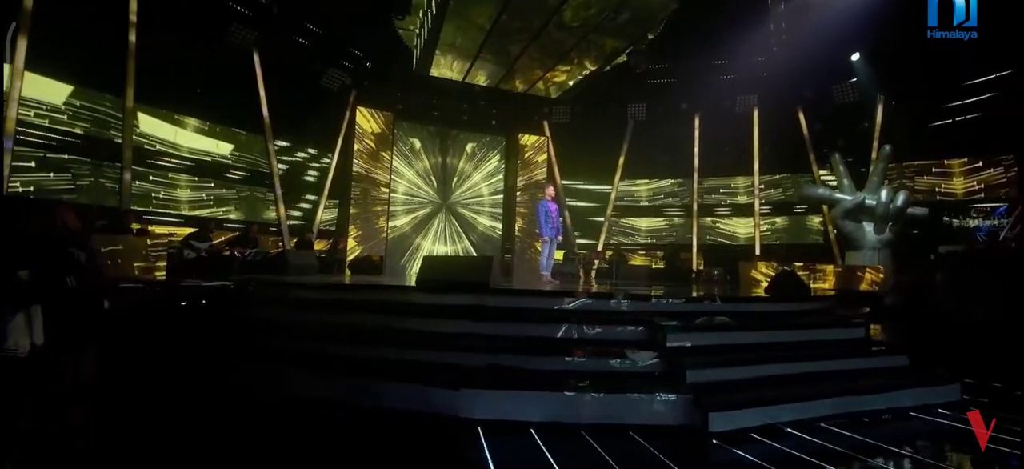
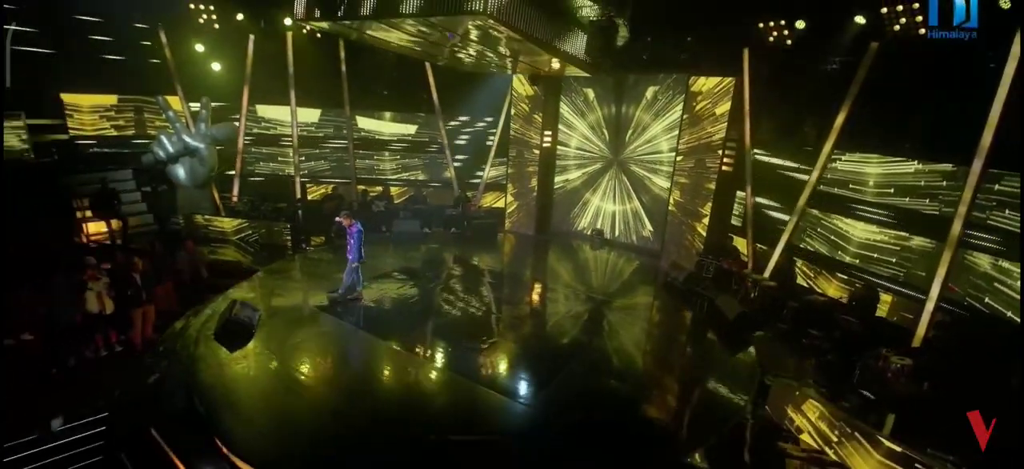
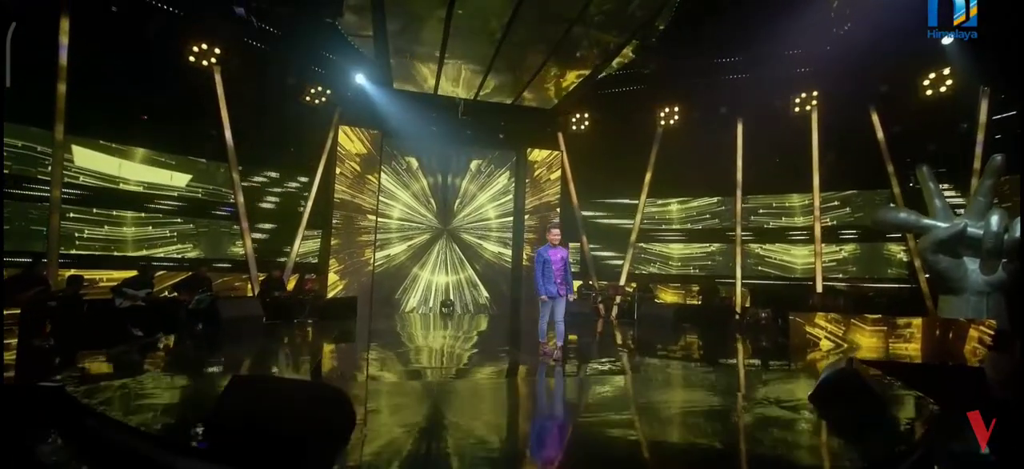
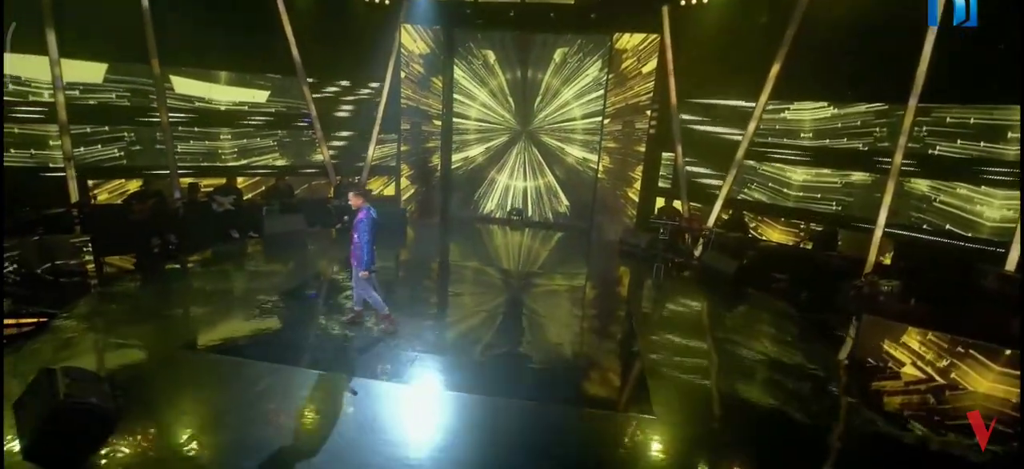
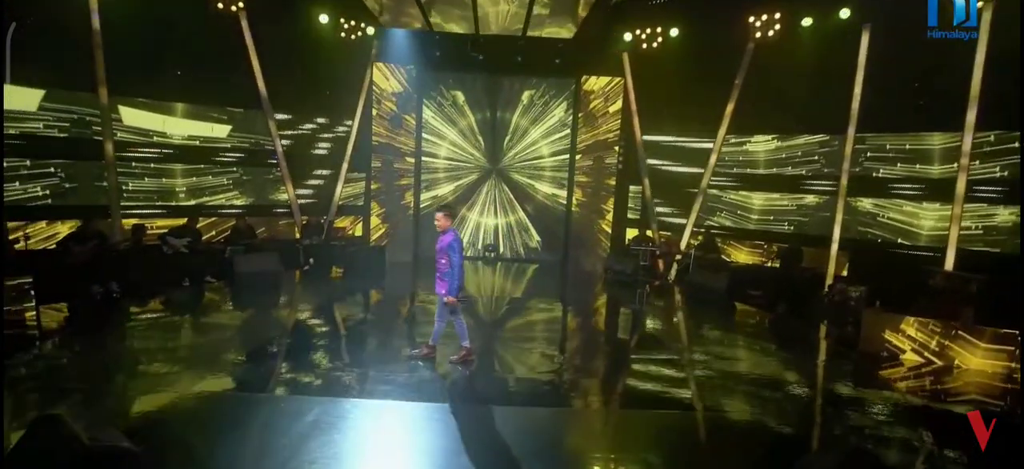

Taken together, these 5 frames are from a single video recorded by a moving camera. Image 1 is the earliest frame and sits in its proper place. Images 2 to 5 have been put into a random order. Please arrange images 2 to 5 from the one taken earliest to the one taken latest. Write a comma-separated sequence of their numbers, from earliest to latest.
3, 5, 4, 2
